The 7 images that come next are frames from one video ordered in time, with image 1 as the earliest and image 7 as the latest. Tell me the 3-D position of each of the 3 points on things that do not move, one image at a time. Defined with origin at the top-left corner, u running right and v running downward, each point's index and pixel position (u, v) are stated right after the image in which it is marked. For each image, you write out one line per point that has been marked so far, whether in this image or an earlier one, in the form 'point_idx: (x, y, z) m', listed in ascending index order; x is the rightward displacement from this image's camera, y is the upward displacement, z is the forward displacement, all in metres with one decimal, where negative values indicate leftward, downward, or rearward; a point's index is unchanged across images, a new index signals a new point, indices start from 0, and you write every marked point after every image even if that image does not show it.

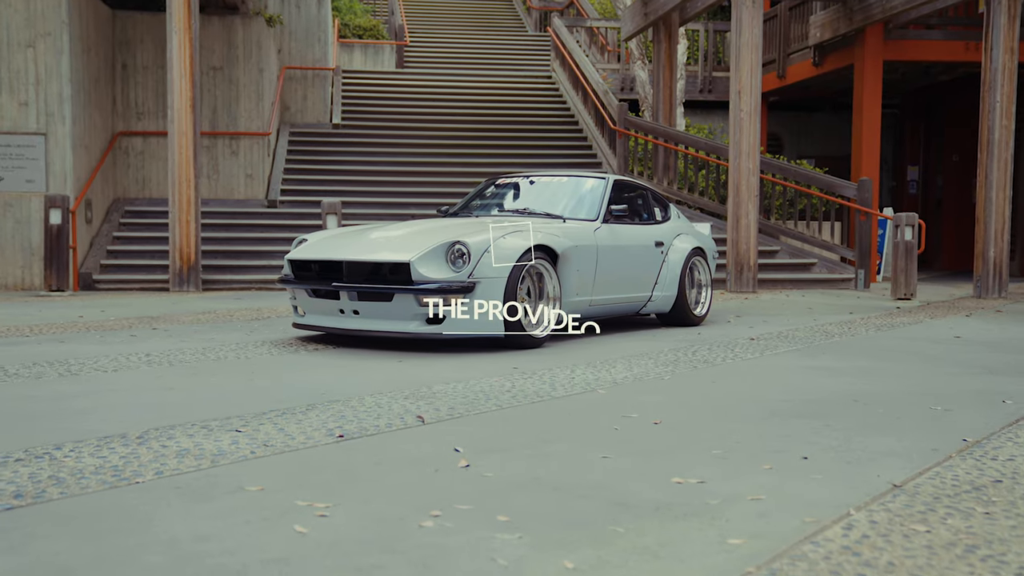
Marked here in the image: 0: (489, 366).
0: (-0.1, -0.5, +6.3) m
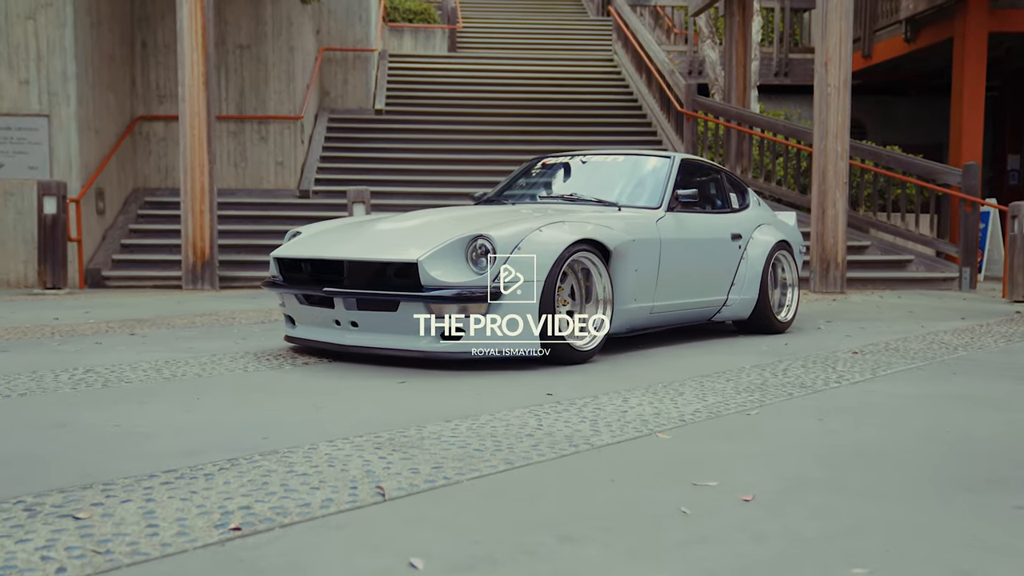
0: (0.0, -0.5, +4.8) m
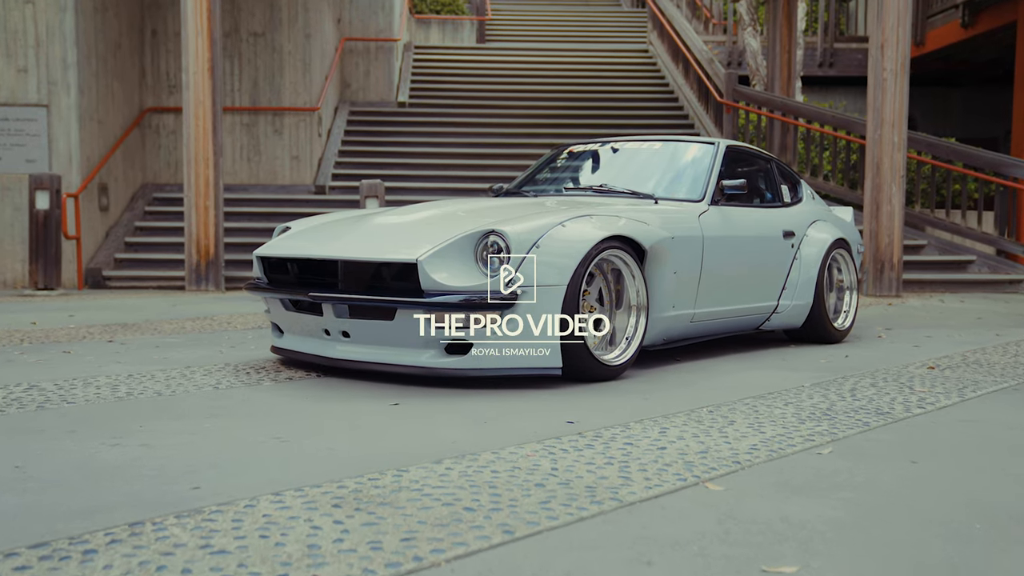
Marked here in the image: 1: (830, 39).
0: (+0.1, -0.5, +3.9) m
1: (+6.1, +4.8, +18.9) m
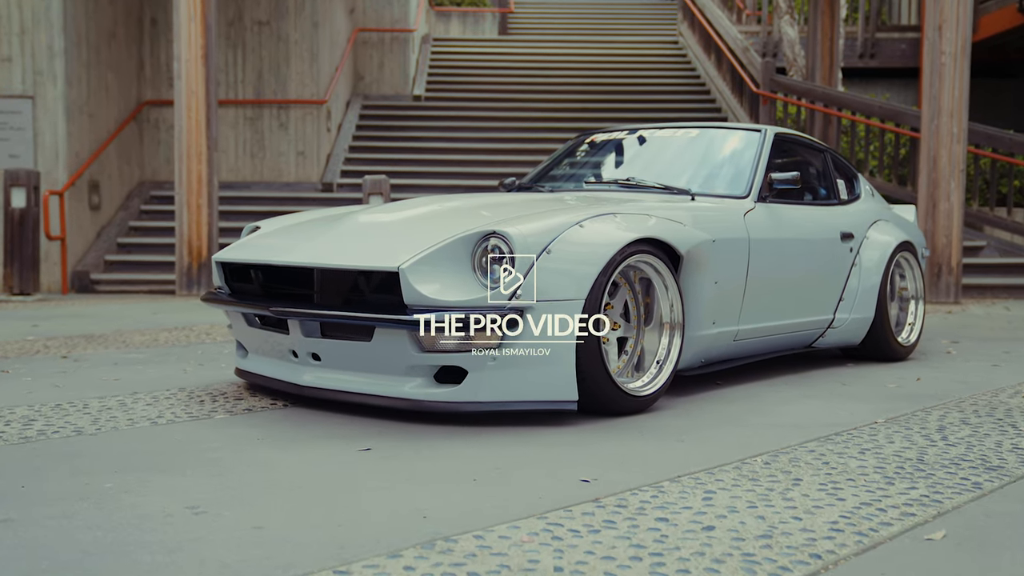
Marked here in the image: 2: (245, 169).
0: (+0.1, -0.6, +3.0) m
1: (+6.5, +4.7, +17.8) m
2: (-3.5, +1.6, +13.0) m
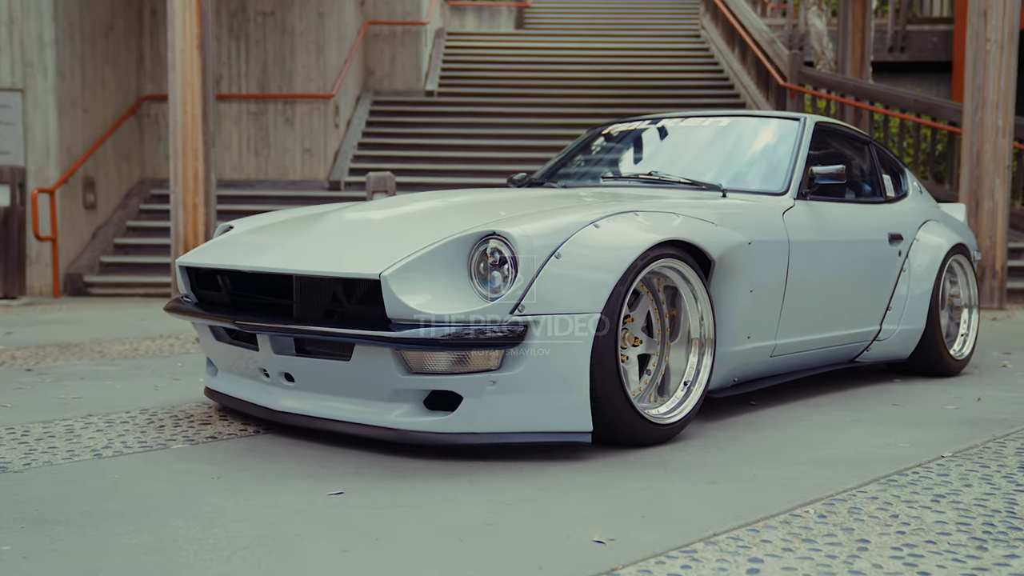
0: (0.0, -0.6, +2.4) m
1: (+6.8, +4.6, +17.1) m
2: (-3.3, +1.5, +12.5) m
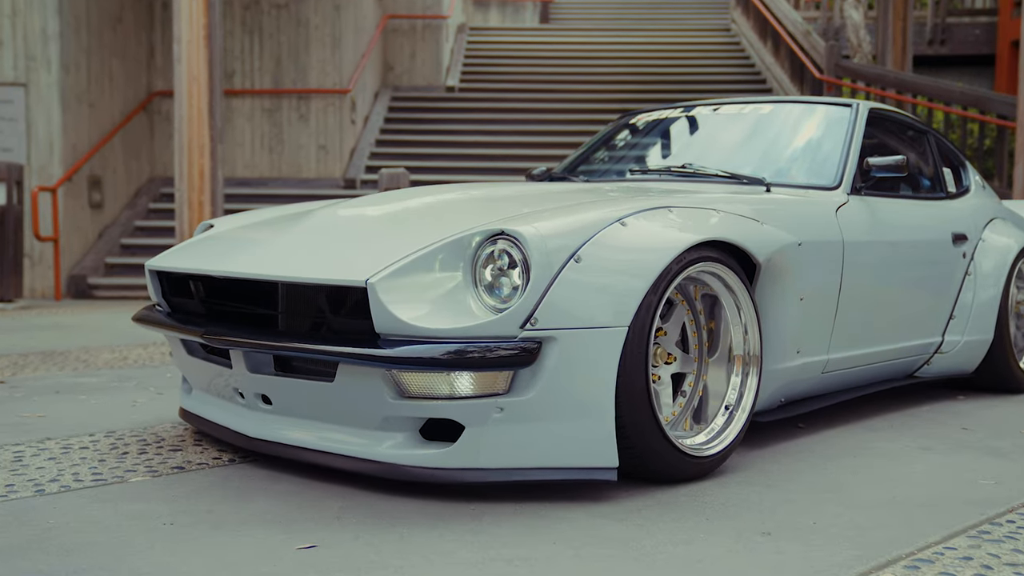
0: (+0.1, -0.6, +1.9) m
1: (+7.2, +4.6, +16.4) m
2: (-3.0, +1.5, +12.0) m
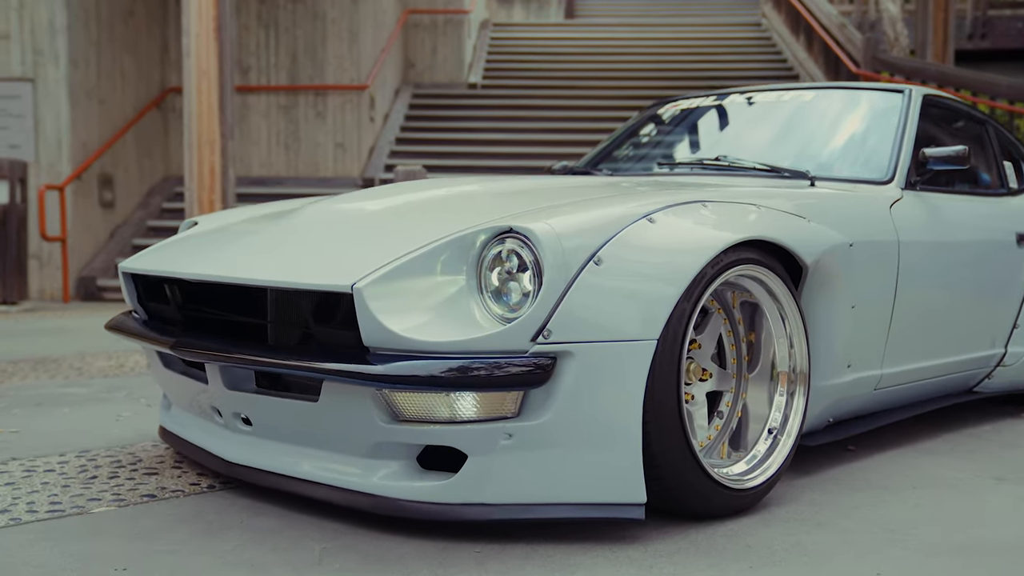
0: (+0.1, -0.7, +1.6) m
1: (+7.6, +4.6, +15.9) m
2: (-2.8, +1.5, +11.7) m
